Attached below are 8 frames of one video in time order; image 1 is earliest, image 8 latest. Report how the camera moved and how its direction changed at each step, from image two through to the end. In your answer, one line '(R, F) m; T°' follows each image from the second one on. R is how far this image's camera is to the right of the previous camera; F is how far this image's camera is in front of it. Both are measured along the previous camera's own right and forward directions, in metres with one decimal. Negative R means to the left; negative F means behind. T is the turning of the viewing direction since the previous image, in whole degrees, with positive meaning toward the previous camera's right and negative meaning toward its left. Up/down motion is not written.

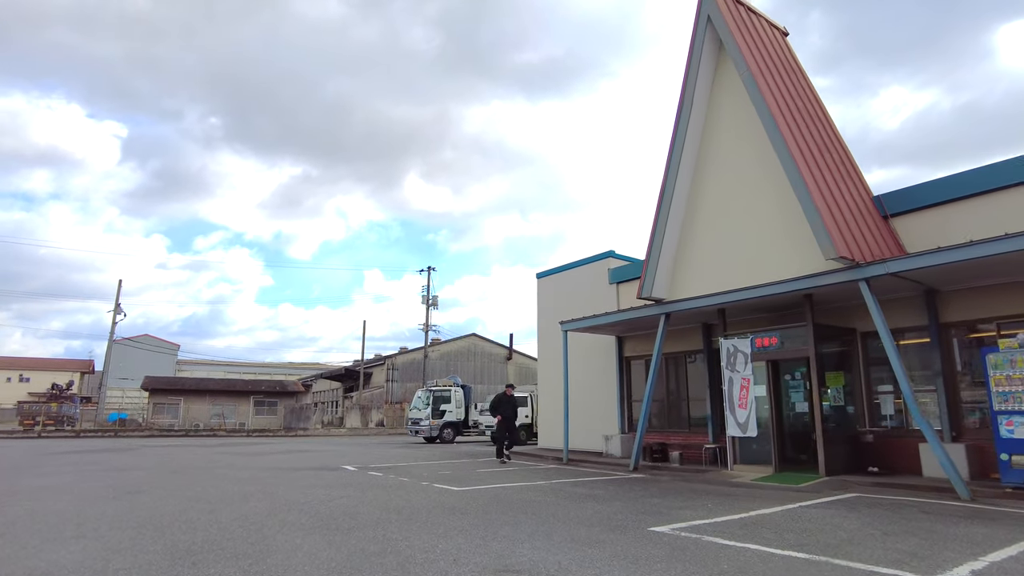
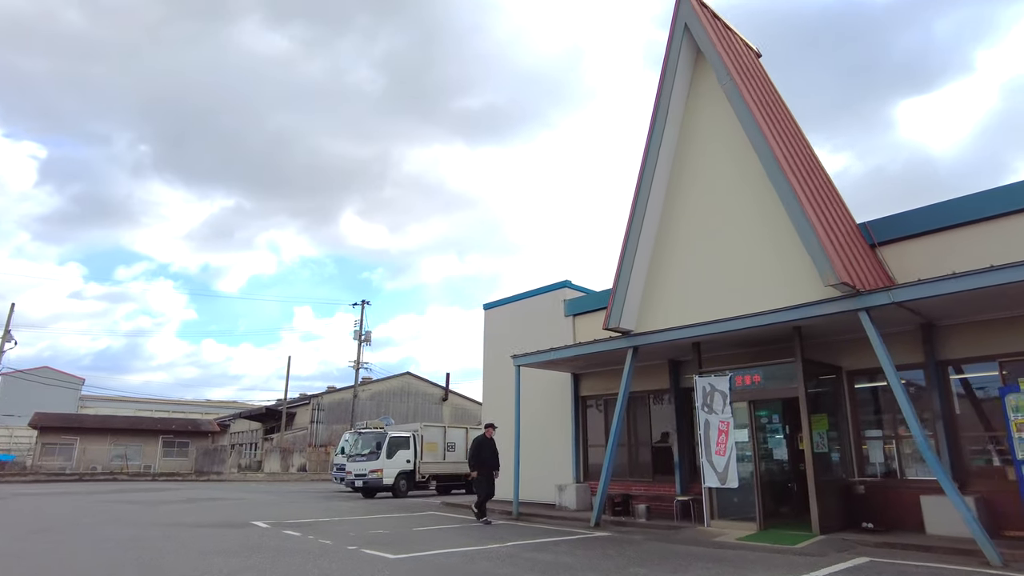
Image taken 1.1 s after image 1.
(-0.2, +1.5) m; +6°
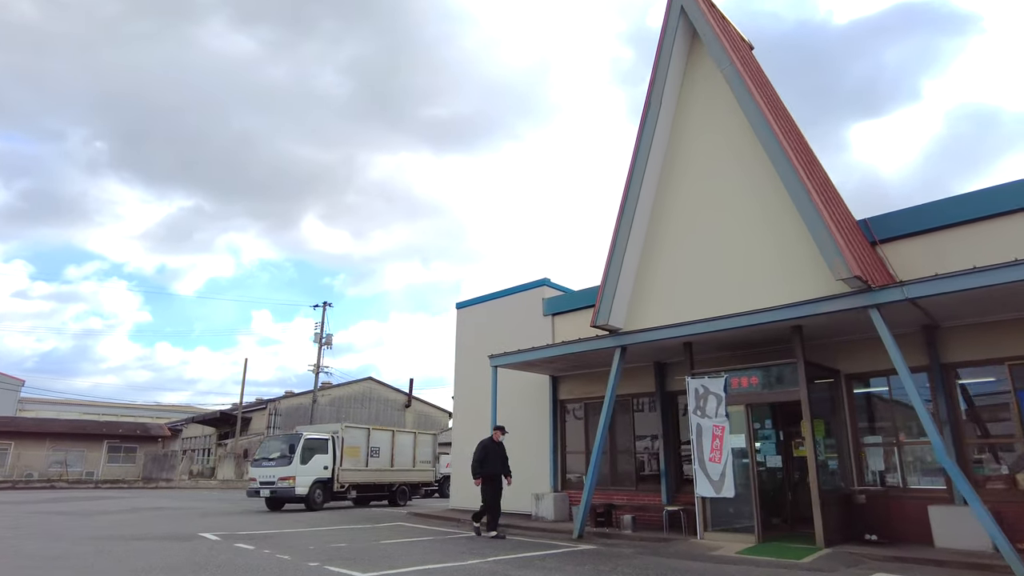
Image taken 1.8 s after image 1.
(-0.3, +0.8) m; +3°
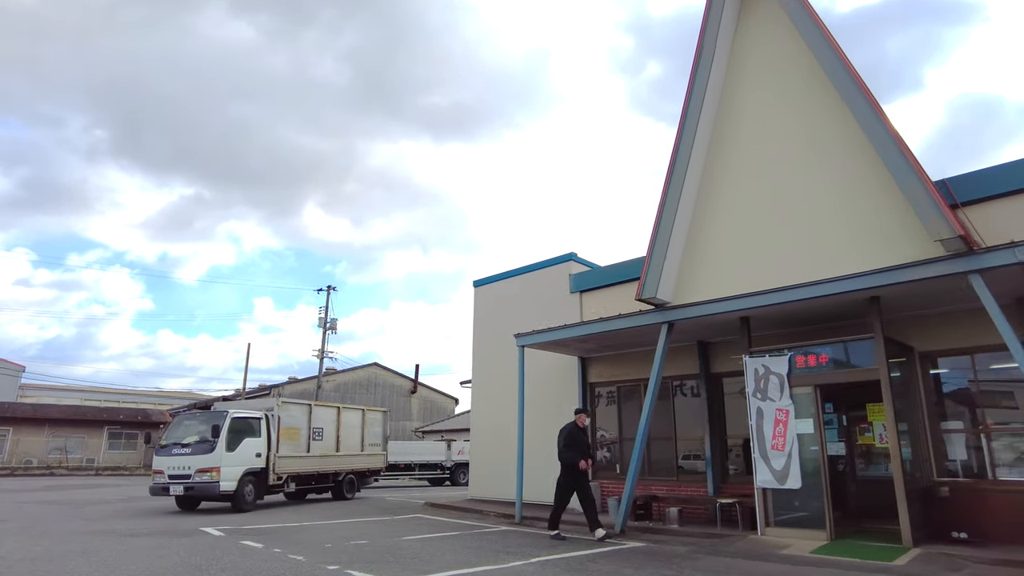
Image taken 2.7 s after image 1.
(-0.5, +1.0) m; 0°
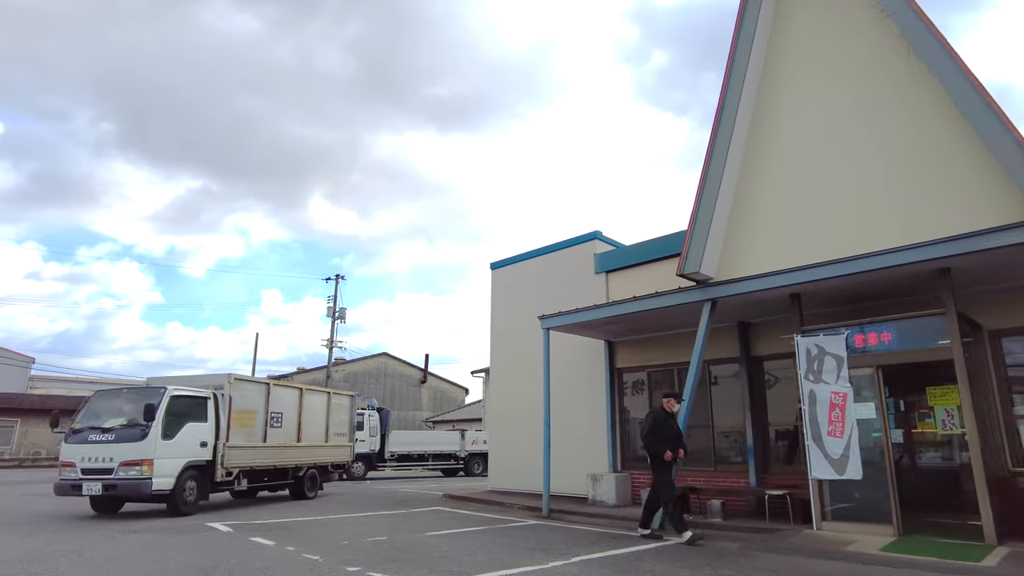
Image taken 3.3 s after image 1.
(-0.3, +0.7) m; -1°
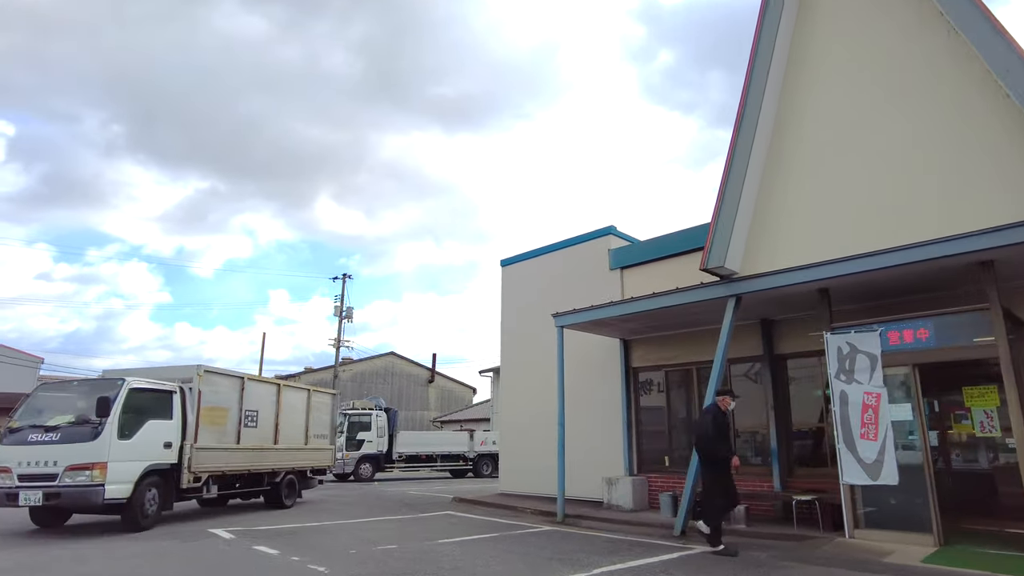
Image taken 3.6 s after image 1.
(-0.1, +0.4) m; -1°
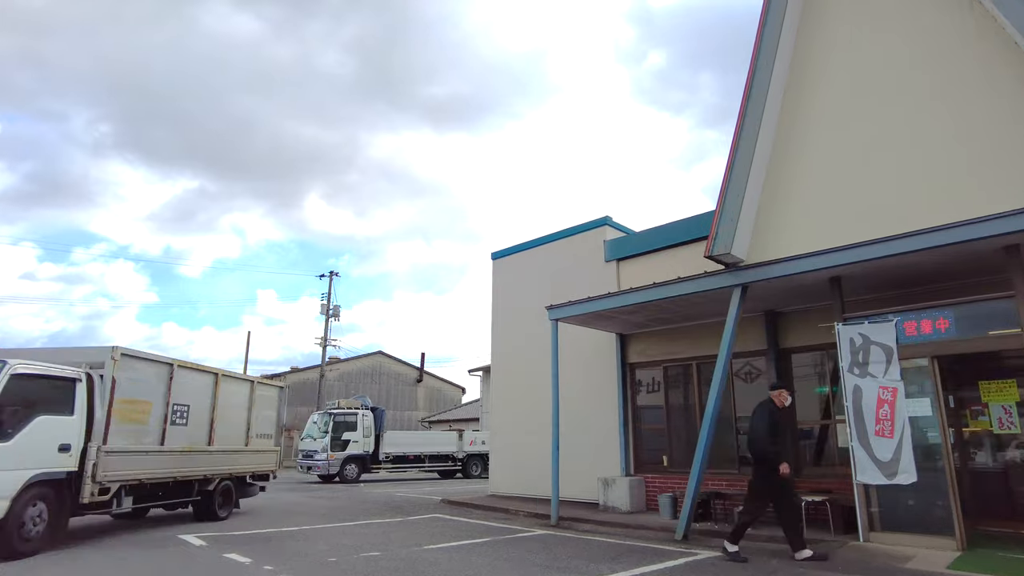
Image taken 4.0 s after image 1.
(0.0, +0.5) m; +1°
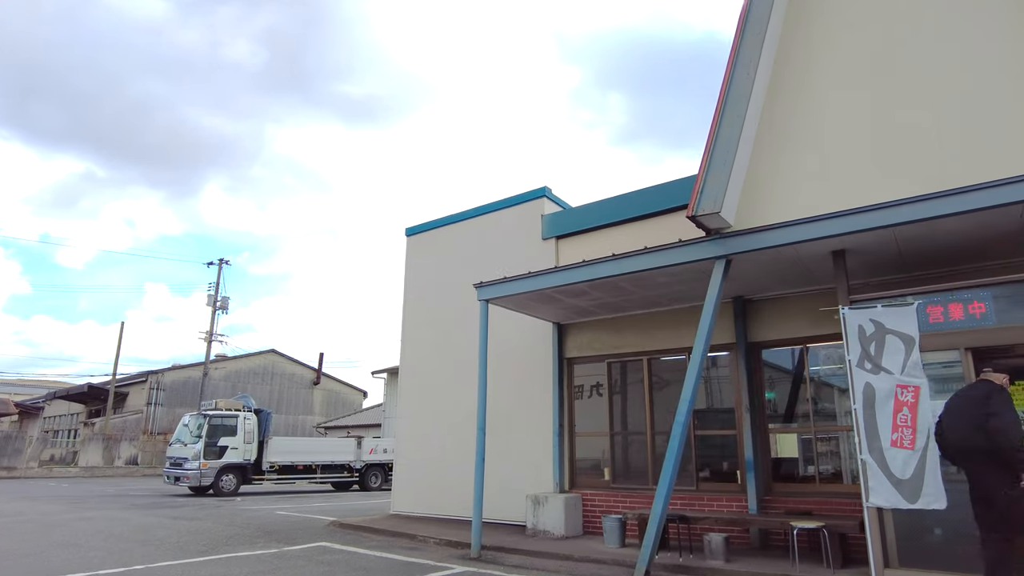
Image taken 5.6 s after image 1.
(-0.1, +1.9) m; +8°
